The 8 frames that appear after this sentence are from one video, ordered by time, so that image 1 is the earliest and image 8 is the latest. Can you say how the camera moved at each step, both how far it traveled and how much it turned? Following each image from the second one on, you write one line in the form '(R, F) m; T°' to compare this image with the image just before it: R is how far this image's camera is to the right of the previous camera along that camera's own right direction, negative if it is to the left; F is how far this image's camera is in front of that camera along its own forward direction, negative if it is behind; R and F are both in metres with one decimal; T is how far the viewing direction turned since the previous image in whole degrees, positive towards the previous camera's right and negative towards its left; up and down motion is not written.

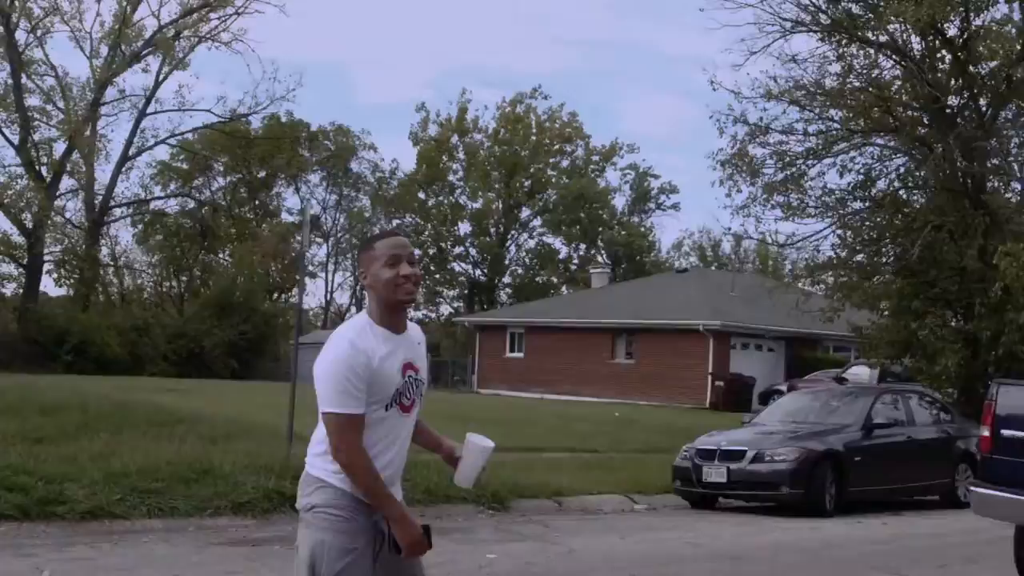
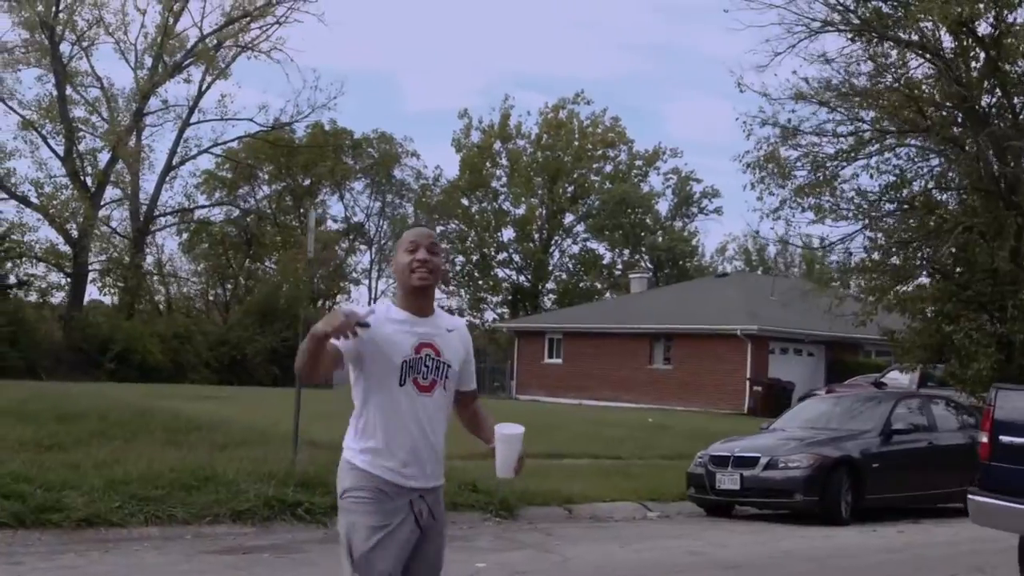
(+0.4, +0.1) m; -2°
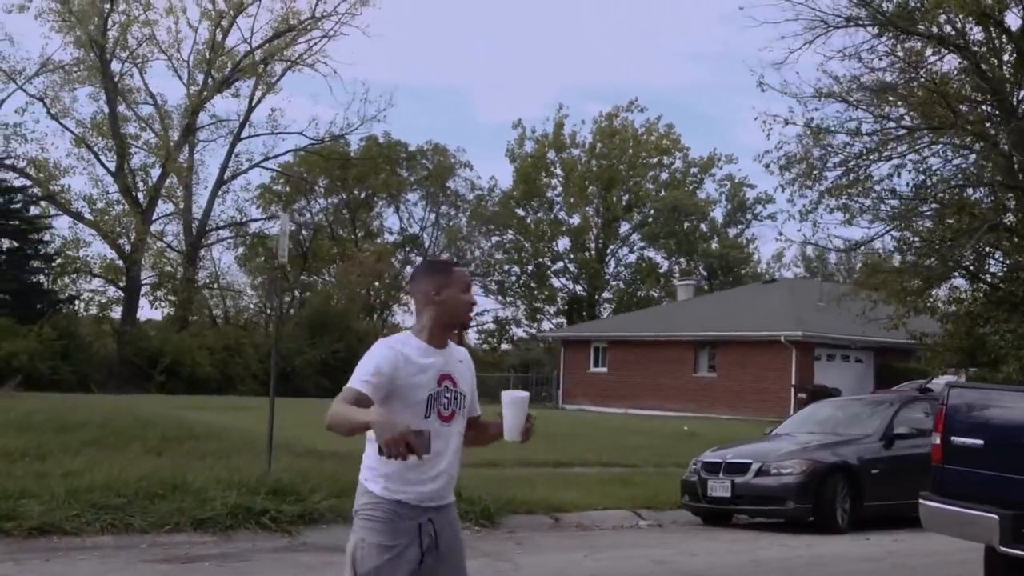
(+0.7, +0.3) m; -3°
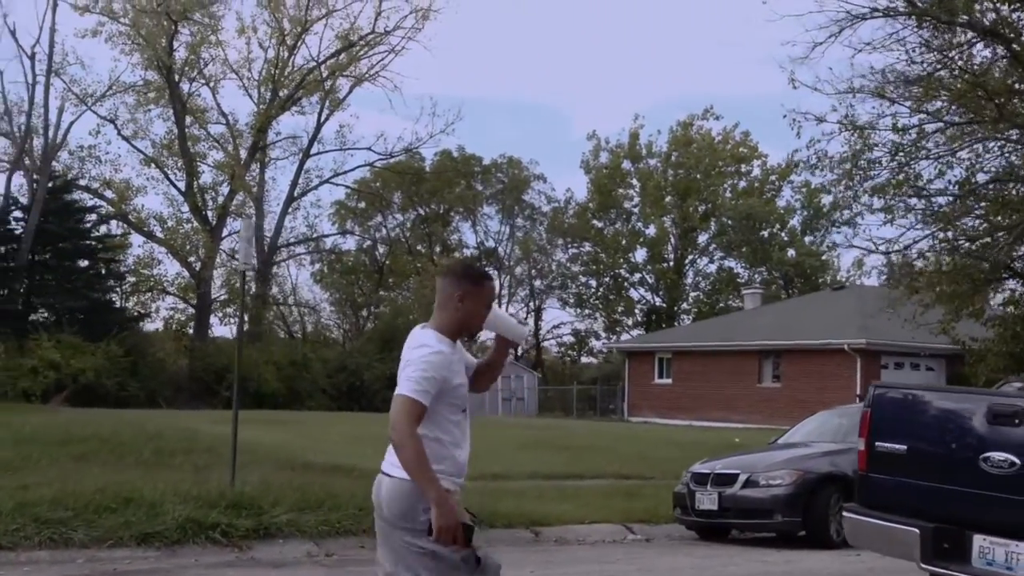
(+1.0, +0.4) m; -4°
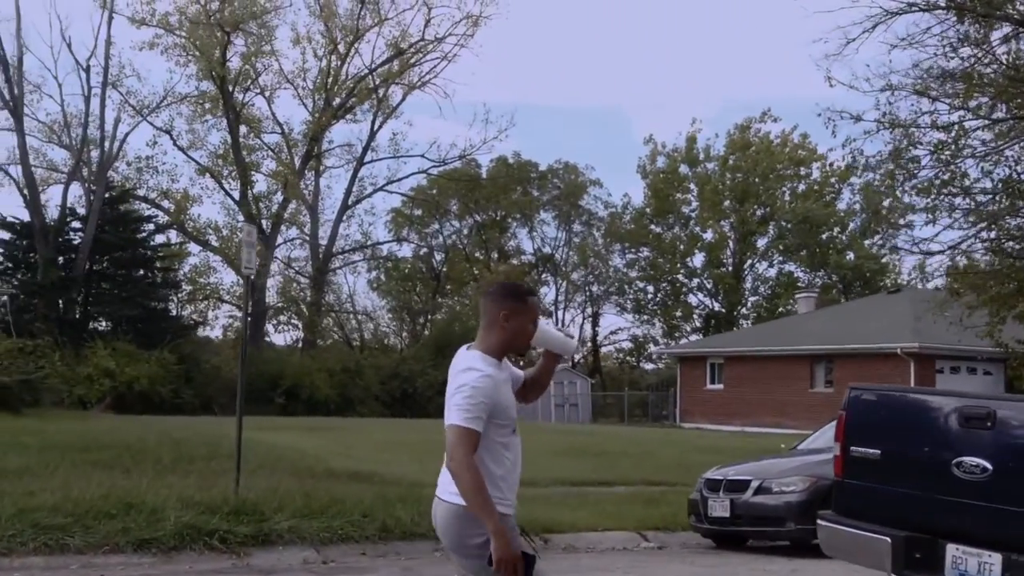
(+0.5, +0.2) m; -3°
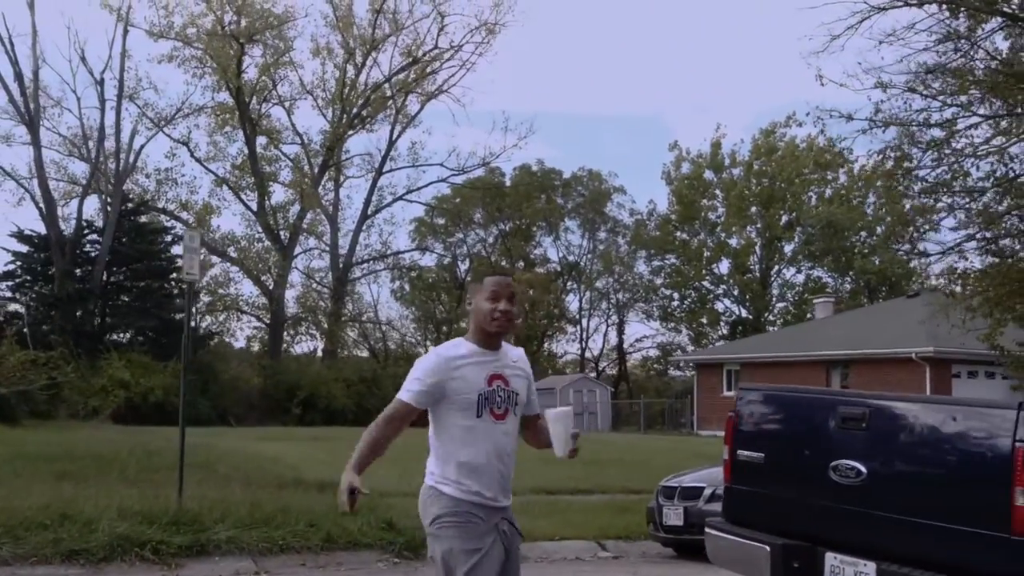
(+0.7, +0.2) m; -2°
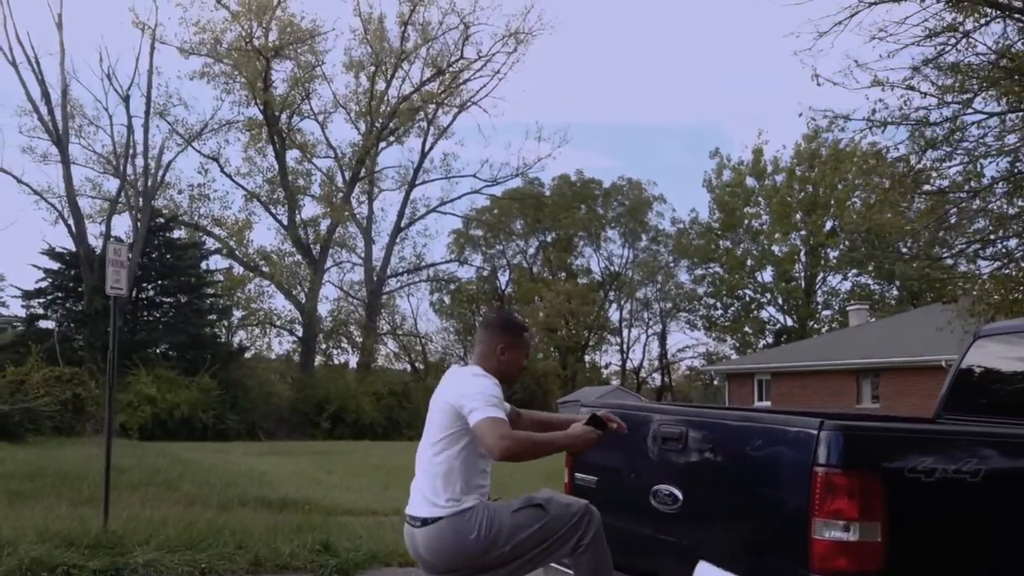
(+0.9, +0.4) m; -3°
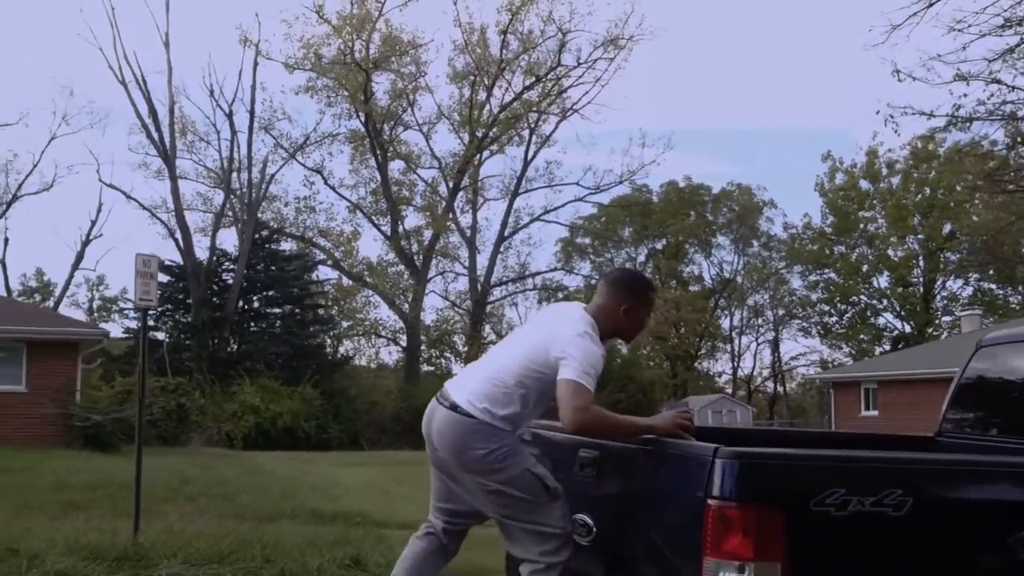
(+0.6, +0.3) m; -6°
